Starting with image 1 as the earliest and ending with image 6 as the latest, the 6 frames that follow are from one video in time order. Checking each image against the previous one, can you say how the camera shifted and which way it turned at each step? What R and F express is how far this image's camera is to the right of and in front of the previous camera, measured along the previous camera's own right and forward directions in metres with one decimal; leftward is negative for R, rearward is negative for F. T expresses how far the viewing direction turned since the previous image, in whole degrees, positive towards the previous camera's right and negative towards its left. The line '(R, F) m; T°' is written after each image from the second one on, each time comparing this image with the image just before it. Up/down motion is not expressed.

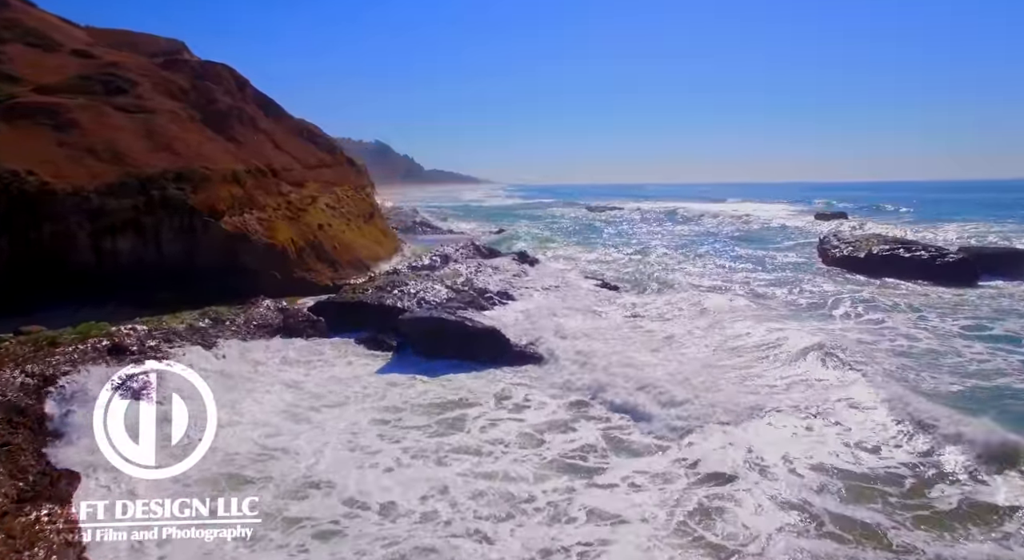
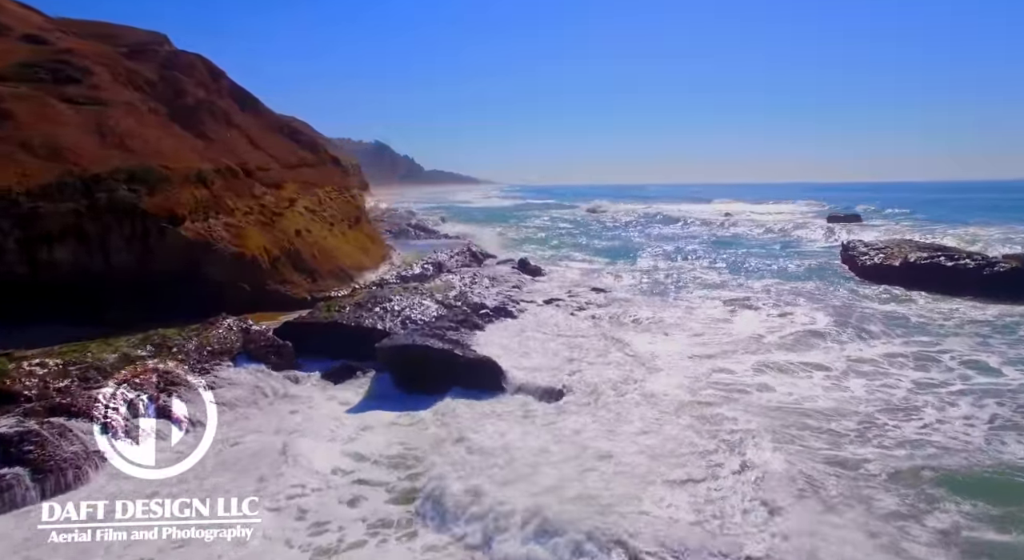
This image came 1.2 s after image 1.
(0.0, +1.9) m; 0°
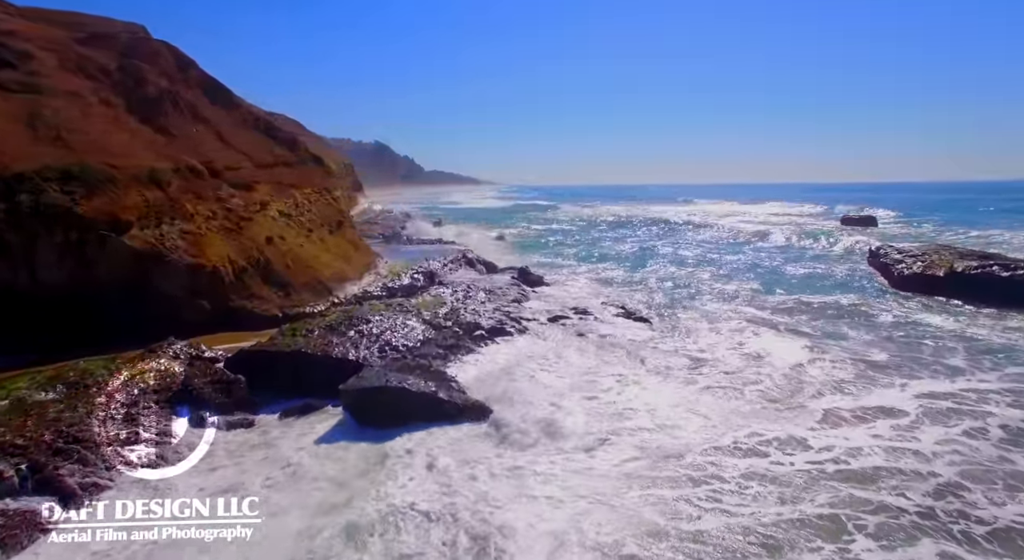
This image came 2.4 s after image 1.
(0.0, +2.0) m; 0°
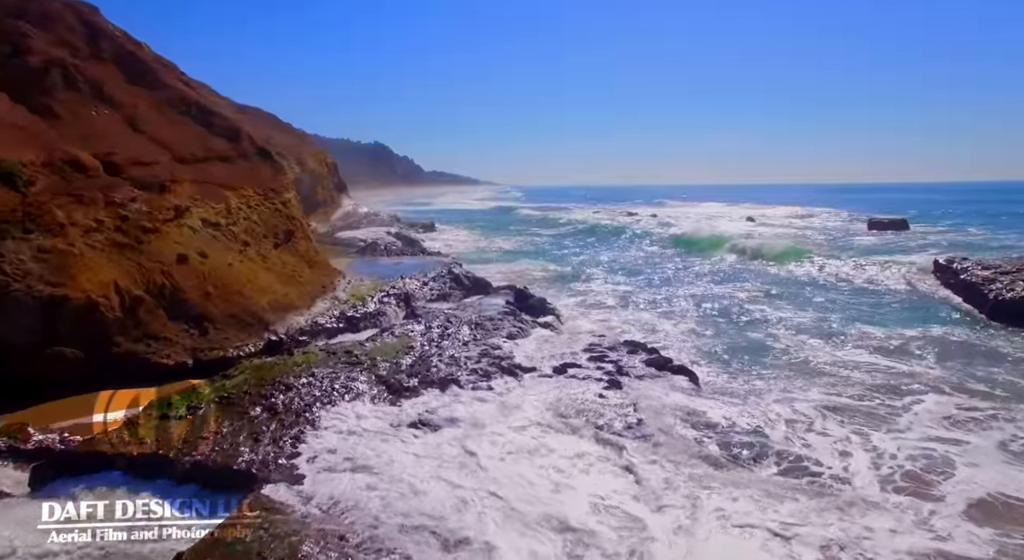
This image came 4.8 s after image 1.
(+0.1, +3.8) m; 0°
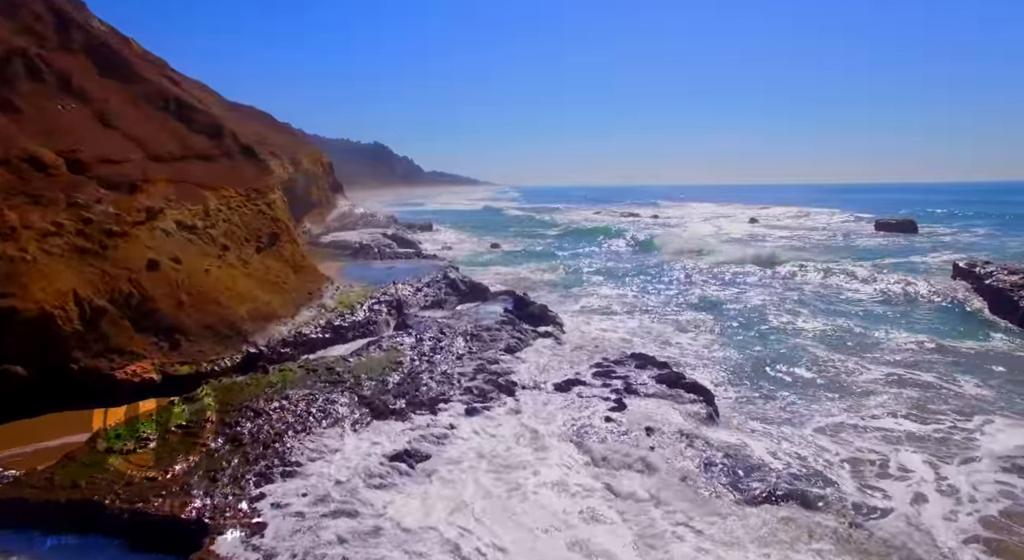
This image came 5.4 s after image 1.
(0.0, +0.9) m; 0°
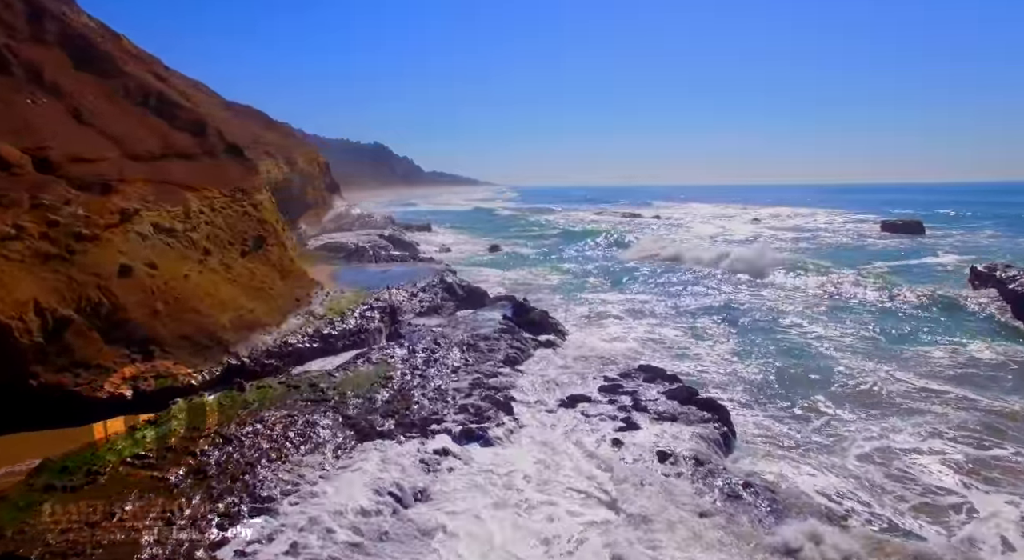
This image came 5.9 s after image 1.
(0.0, +0.7) m; 0°
